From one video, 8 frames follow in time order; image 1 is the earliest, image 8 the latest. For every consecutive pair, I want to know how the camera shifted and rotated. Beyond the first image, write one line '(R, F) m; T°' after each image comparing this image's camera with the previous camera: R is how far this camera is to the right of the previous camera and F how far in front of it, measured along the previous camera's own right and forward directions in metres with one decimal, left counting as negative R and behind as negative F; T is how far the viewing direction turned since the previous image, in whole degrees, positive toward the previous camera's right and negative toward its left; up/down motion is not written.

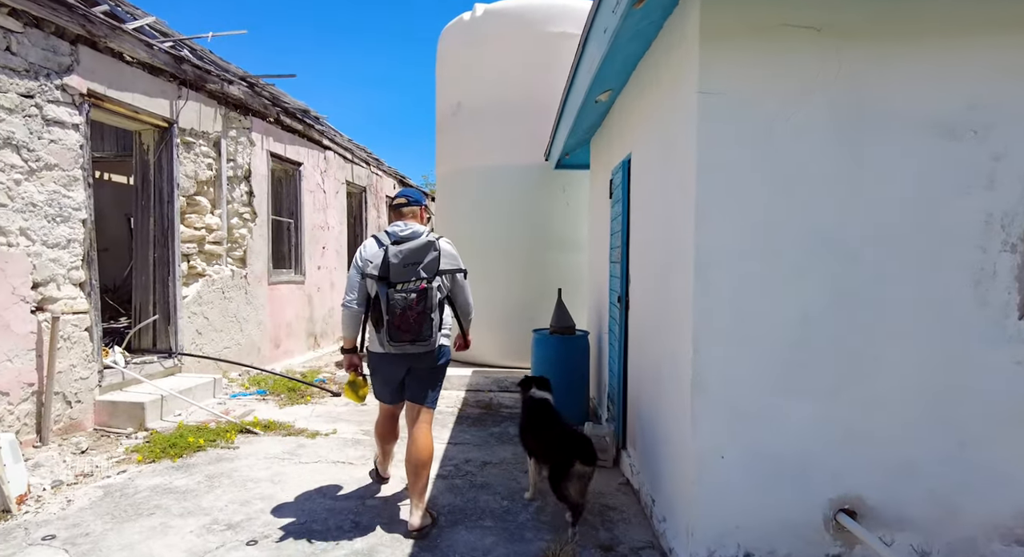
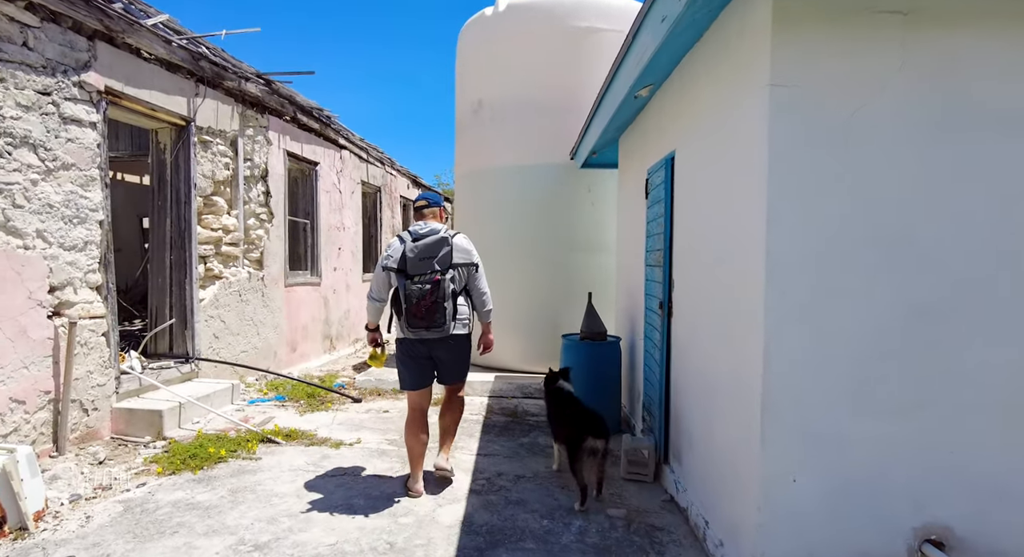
(-0.2, +0.2) m; -1°
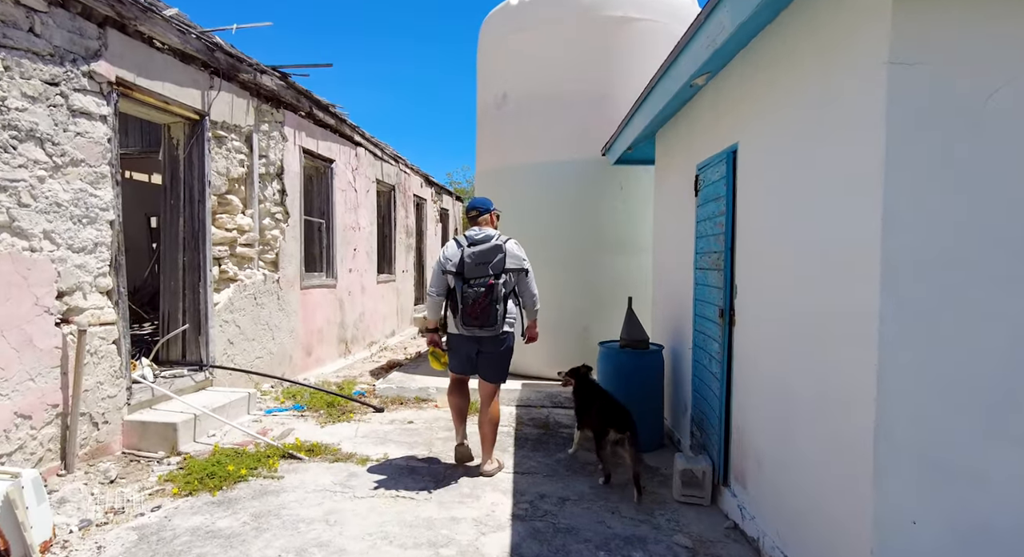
(-0.2, +0.3) m; 0°
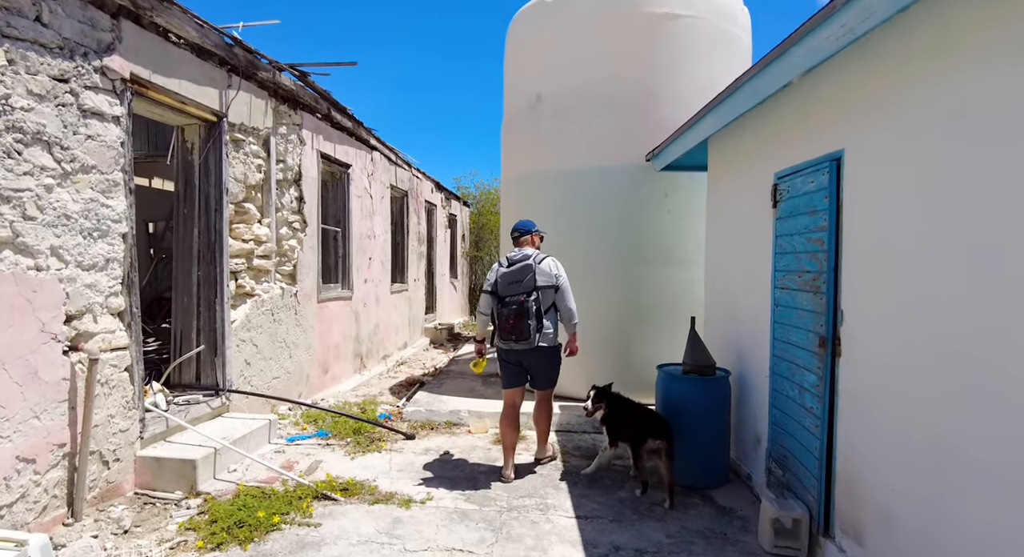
(-0.4, +0.4) m; +1°
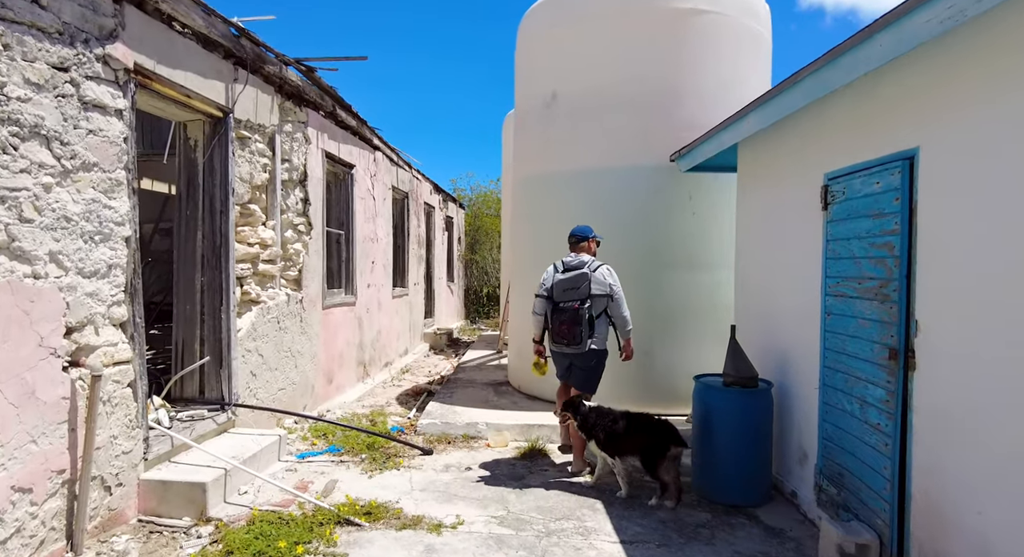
(-0.3, +0.2) m; +1°
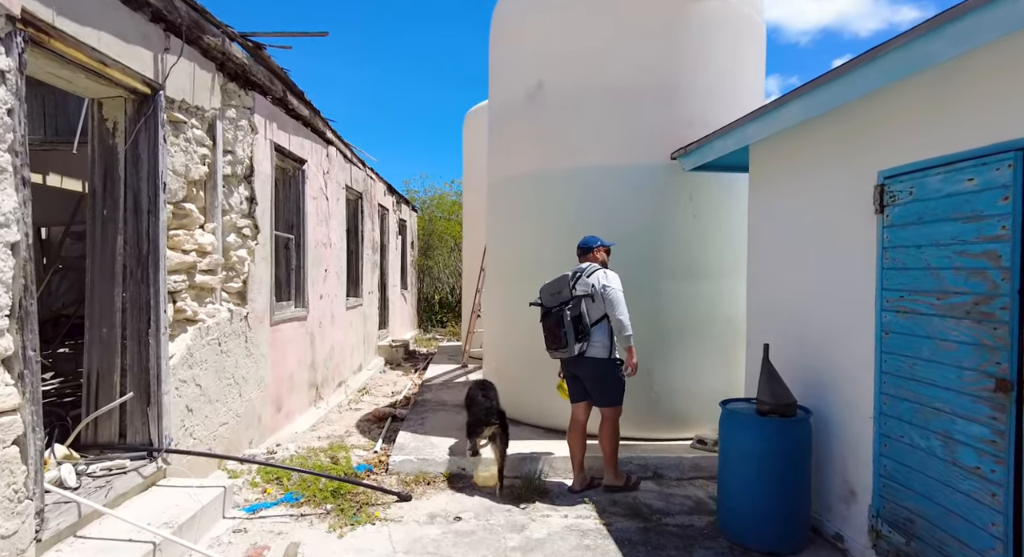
(-0.3, +0.6) m; +5°
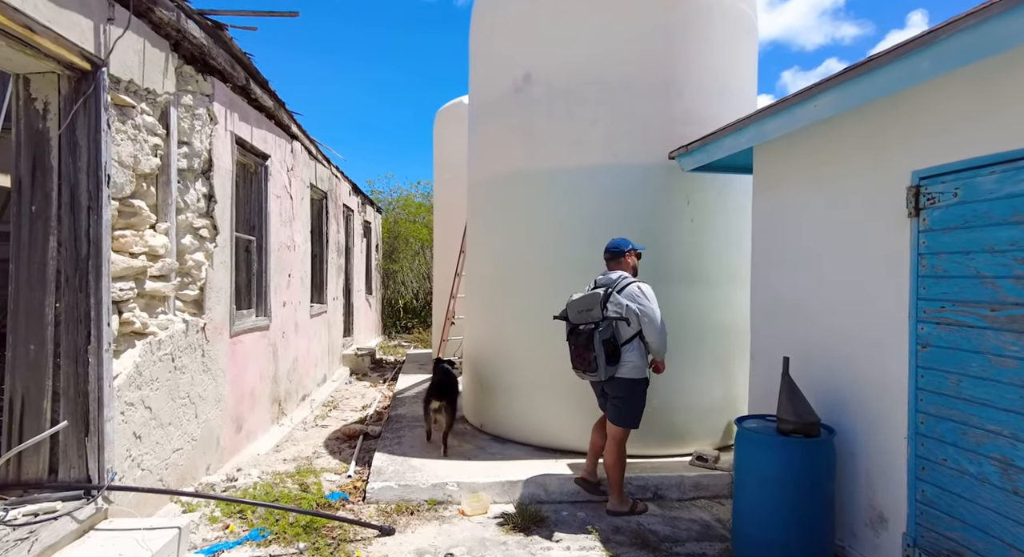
(-0.2, +0.4) m; +4°
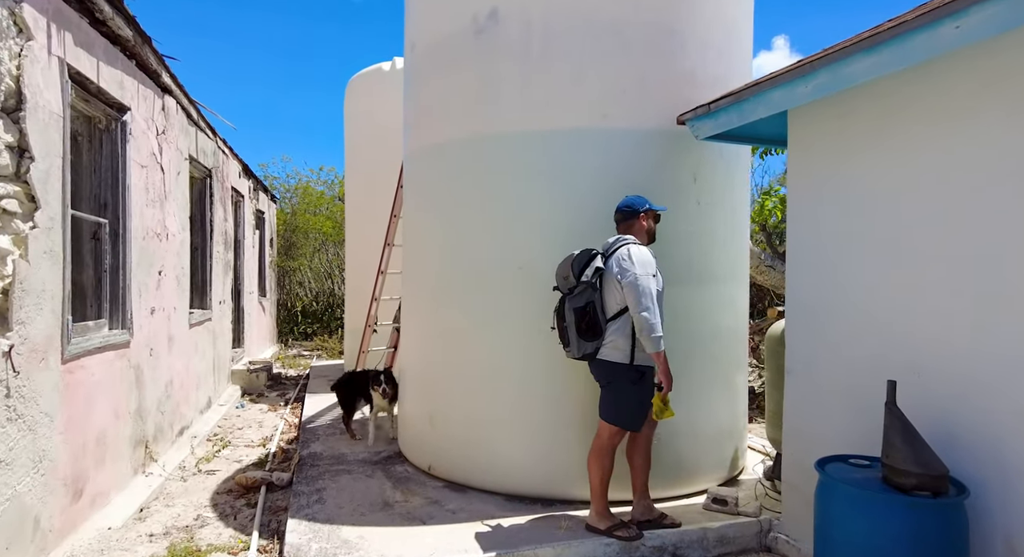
(-0.3, +1.1) m; +9°
